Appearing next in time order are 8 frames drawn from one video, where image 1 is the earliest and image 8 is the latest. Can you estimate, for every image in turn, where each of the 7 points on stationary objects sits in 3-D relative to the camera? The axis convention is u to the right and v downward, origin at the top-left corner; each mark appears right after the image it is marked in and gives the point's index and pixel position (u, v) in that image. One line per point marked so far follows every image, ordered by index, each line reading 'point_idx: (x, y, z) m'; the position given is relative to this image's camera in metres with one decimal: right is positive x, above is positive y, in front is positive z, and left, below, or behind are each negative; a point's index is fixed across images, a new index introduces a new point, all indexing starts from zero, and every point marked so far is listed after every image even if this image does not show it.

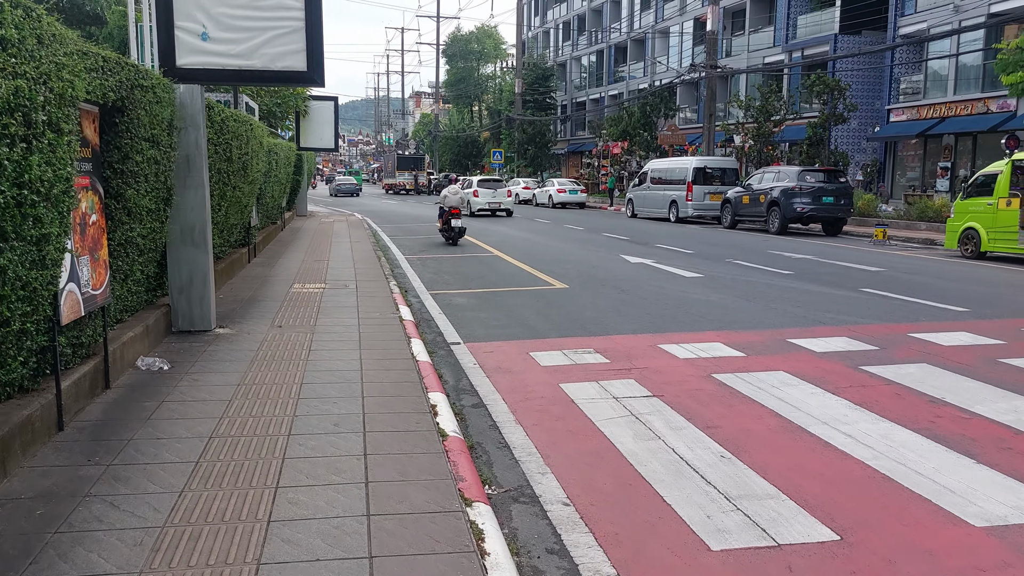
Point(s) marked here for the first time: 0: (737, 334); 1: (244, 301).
0: (+2.3, -0.5, +8.6) m
1: (-3.2, -0.1, +10.0) m
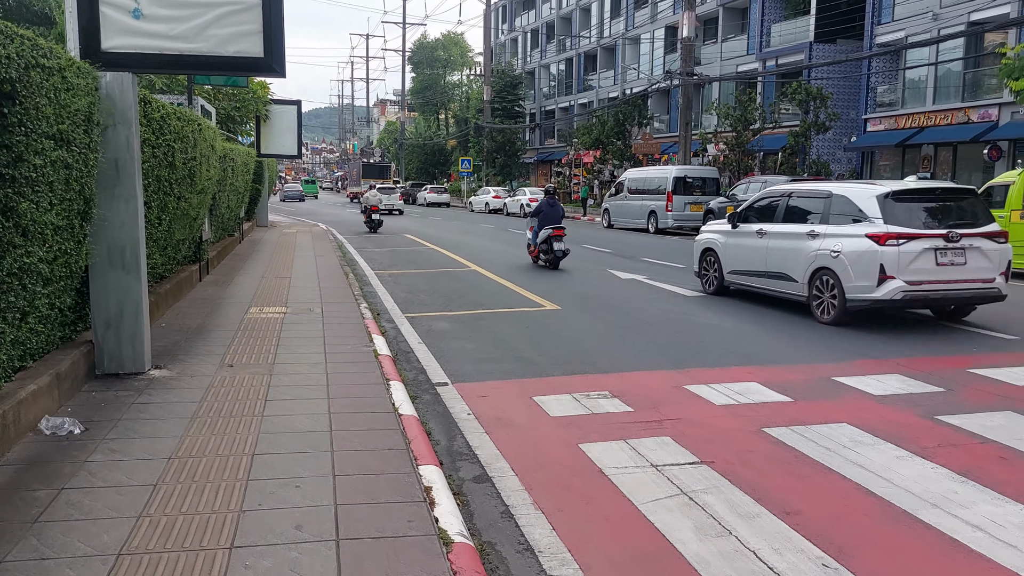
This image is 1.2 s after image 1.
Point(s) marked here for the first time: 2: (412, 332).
0: (+2.2, -0.7, +7.3) m
1: (-3.2, -0.4, +8.5) m
2: (-1.1, -0.5, +9.7) m
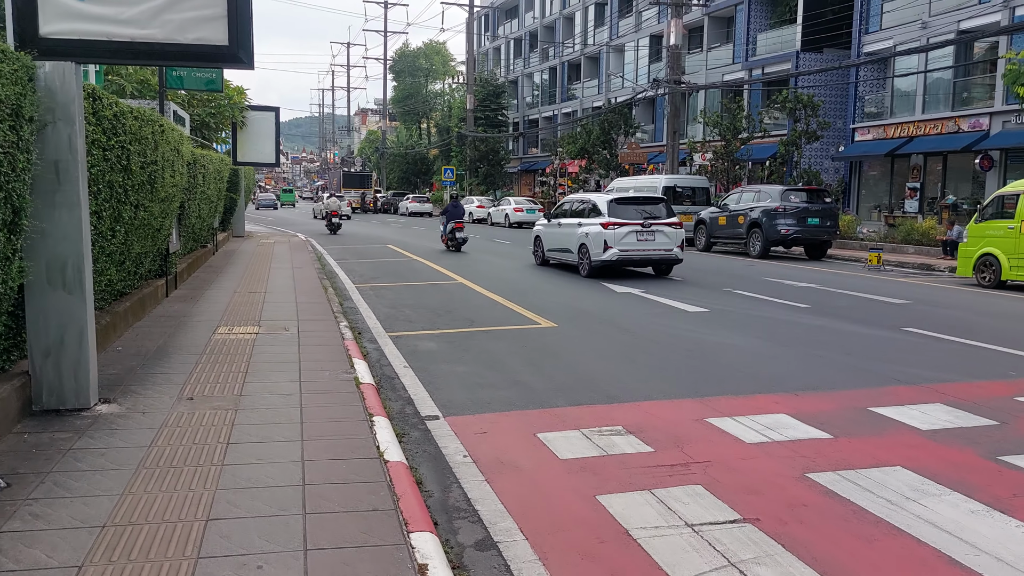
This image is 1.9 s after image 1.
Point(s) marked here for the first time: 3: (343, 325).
0: (+2.2, -0.9, +6.6) m
1: (-3.3, -0.6, +7.7) m
2: (-1.2, -0.7, +8.9) m
3: (-2.0, -0.4, +10.1) m
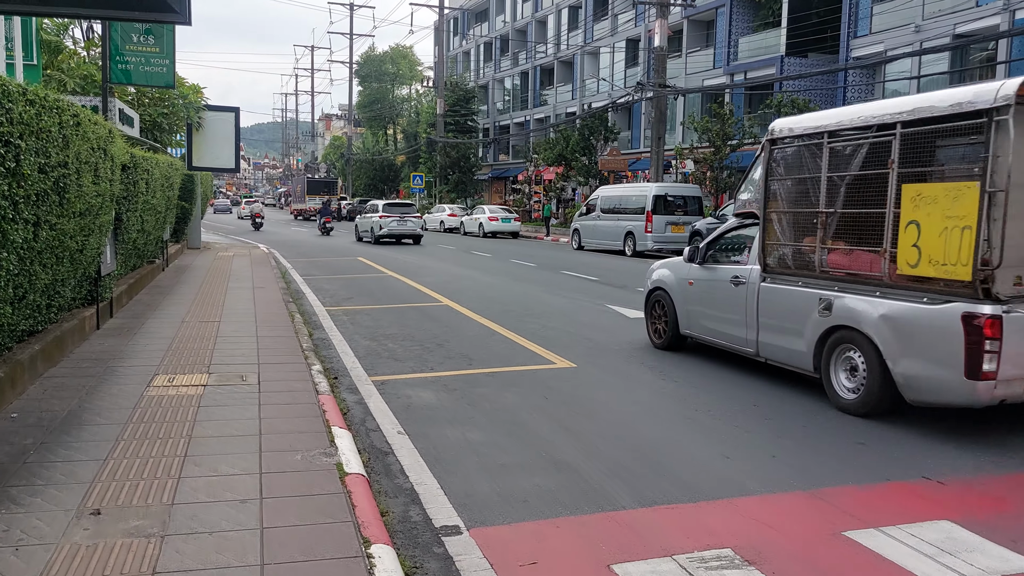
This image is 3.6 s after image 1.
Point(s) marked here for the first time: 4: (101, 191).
0: (+2.5, -1.2, +4.8) m
1: (-3.1, -0.9, +5.7) m
2: (-1.0, -1.0, +7.0) m
3: (-1.9, -0.8, +8.1) m
4: (-3.8, +0.9, +7.7) m
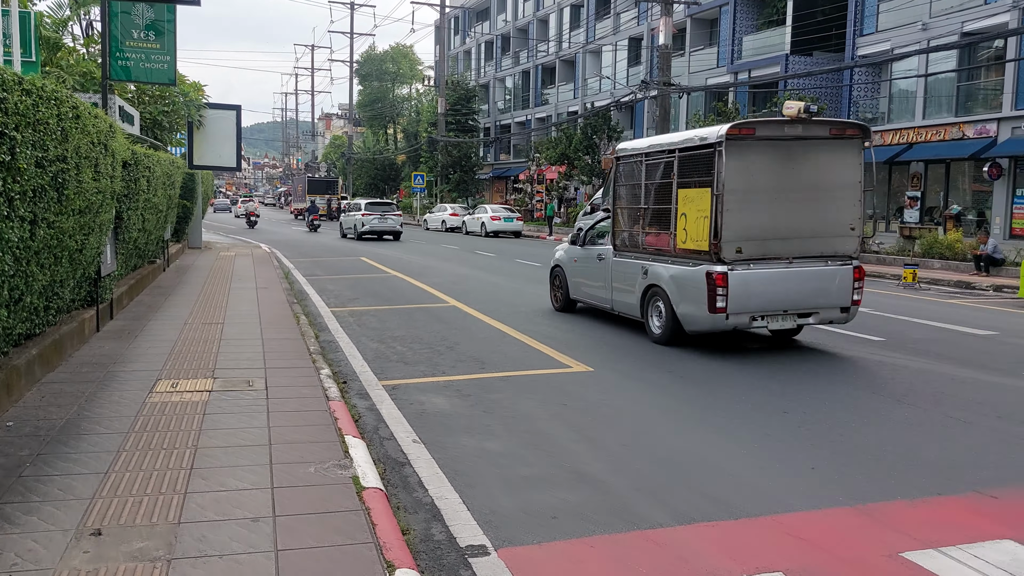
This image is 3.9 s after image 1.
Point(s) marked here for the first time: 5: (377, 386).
0: (+2.6, -1.2, +4.5) m
1: (-2.9, -0.9, +5.4) m
2: (-0.9, -1.0, +6.7) m
3: (-1.7, -0.8, +7.8) m
4: (-3.6, +0.9, +7.4) m
5: (-1.2, -0.9, +7.8) m
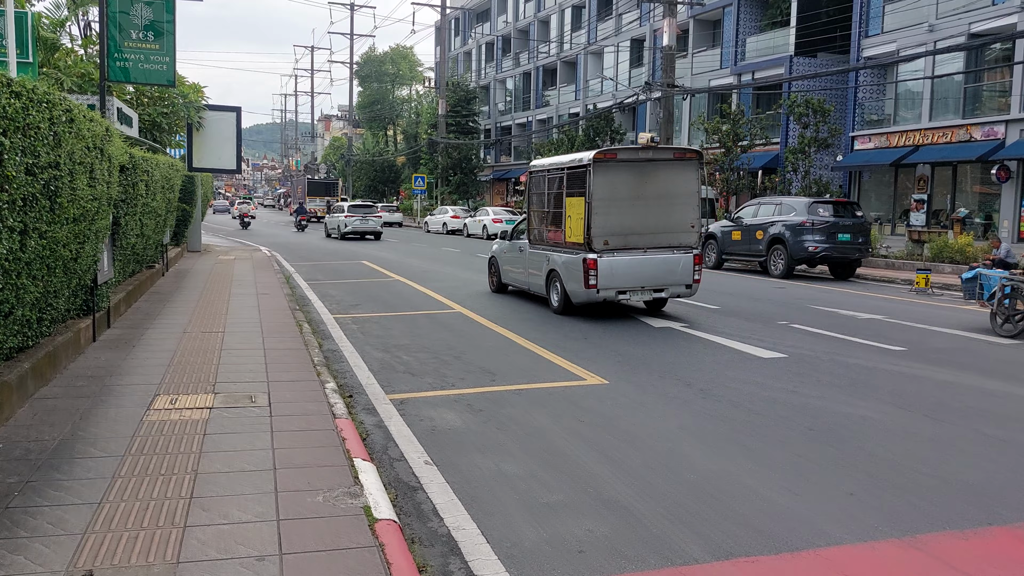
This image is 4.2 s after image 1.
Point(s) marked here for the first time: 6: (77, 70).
0: (+2.8, -1.3, +4.2) m
1: (-2.8, -1.0, +5.0) m
2: (-0.8, -1.1, +6.3) m
3: (-1.6, -0.9, +7.5) m
4: (-3.5, +0.8, +7.1) m
5: (-1.1, -1.0, +7.4) m
6: (-10.1, +5.1, +19.7) m
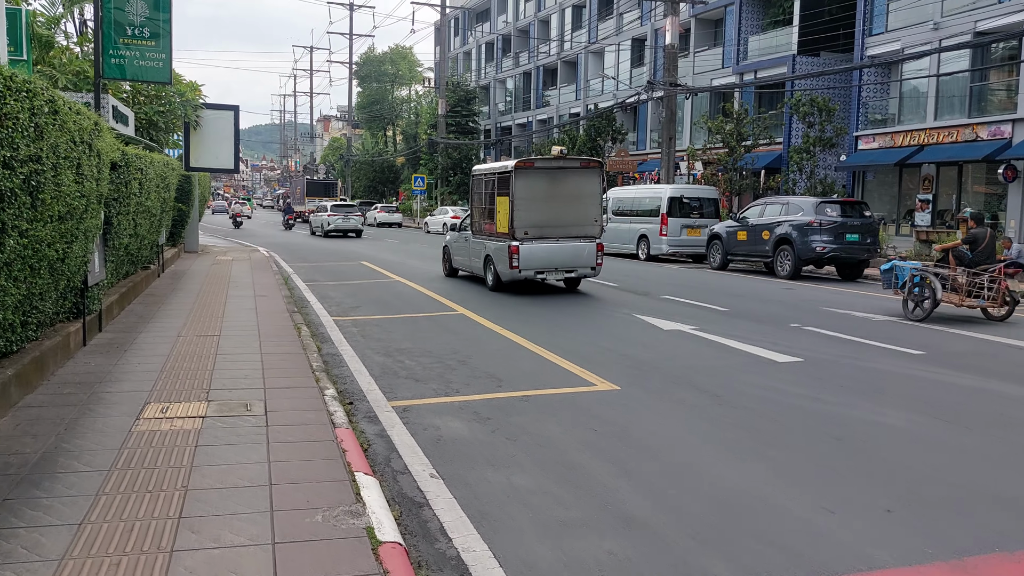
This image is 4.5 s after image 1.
0: (+2.8, -1.3, +3.9) m
1: (-2.7, -1.0, +4.7) m
2: (-0.7, -1.1, +6.0) m
3: (-1.6, -0.9, +7.2) m
4: (-3.4, +0.8, +6.8) m
5: (-1.1, -1.0, +7.1) m
6: (-10.1, +5.0, +19.4) m
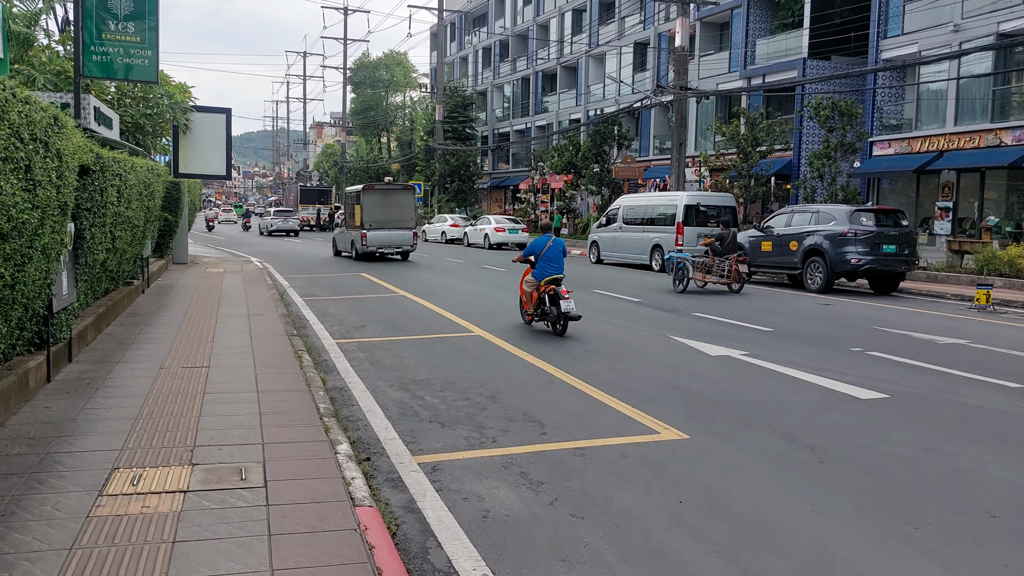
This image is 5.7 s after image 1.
0: (+3.2, -1.5, +2.6) m
1: (-2.3, -1.2, +3.4) m
2: (-0.3, -1.3, +4.7) m
3: (-1.2, -1.1, +5.9) m
4: (-3.1, +0.6, +5.5) m
5: (-0.7, -1.2, +5.8) m
6: (-9.8, +4.7, +18.0) m
